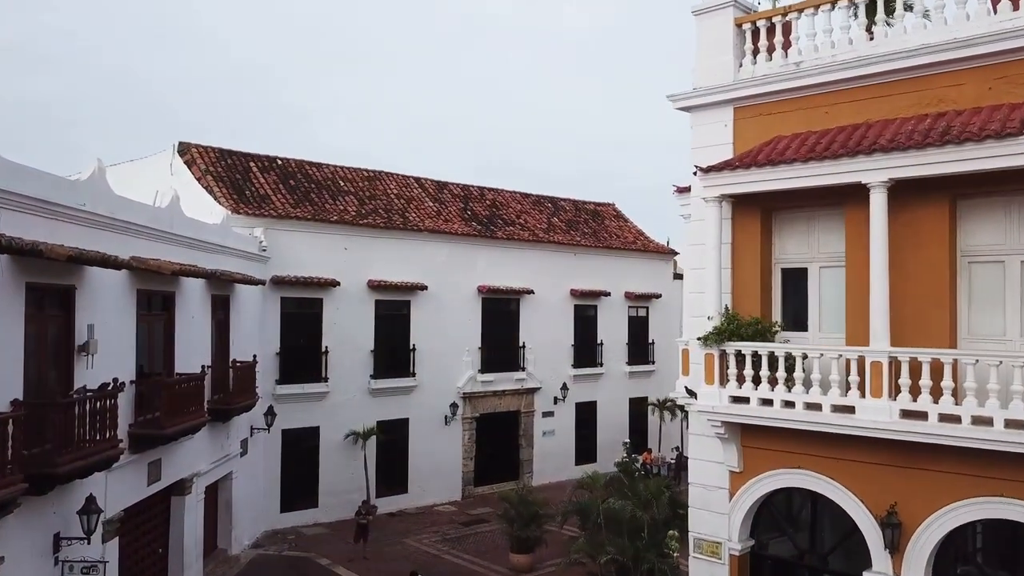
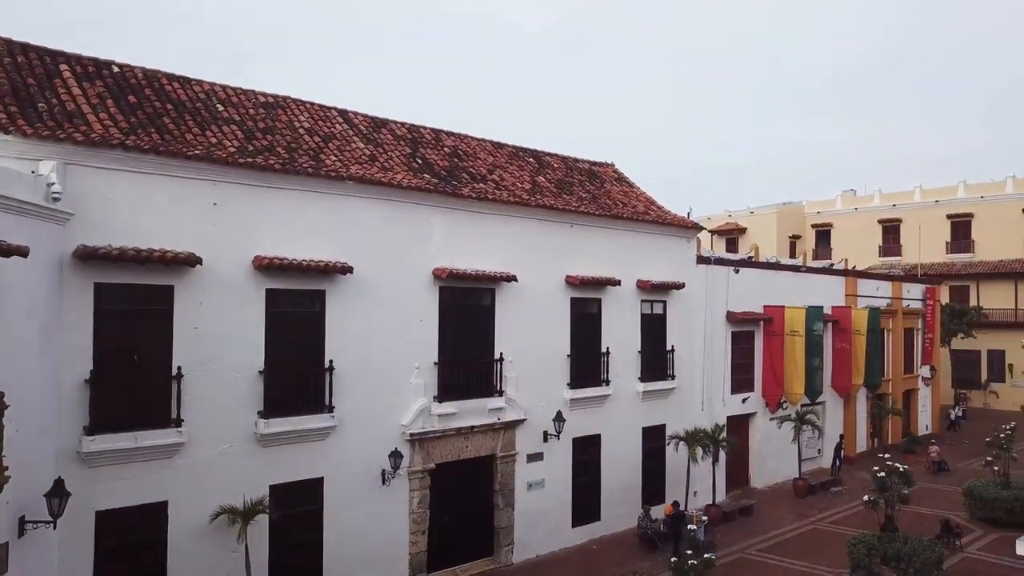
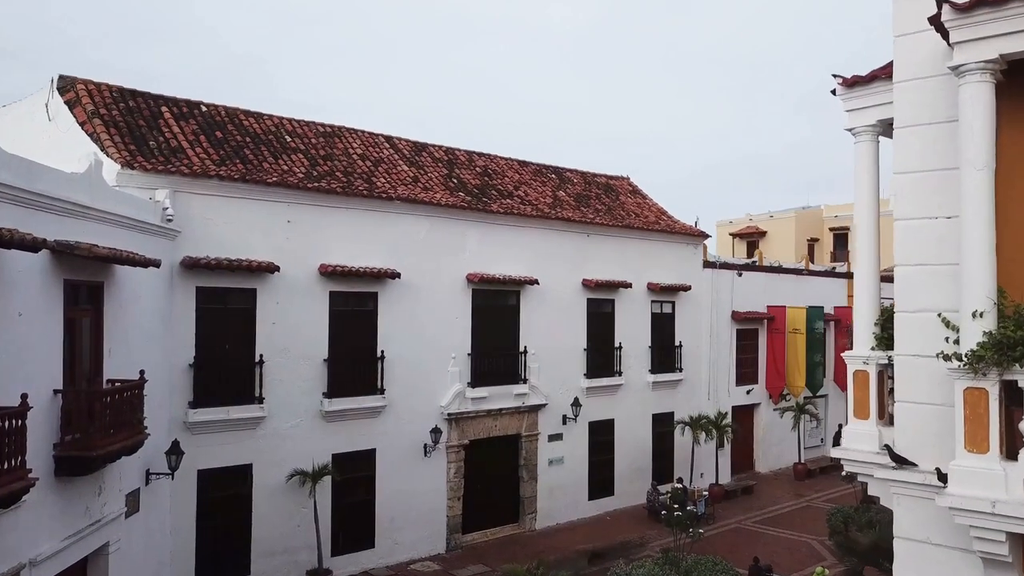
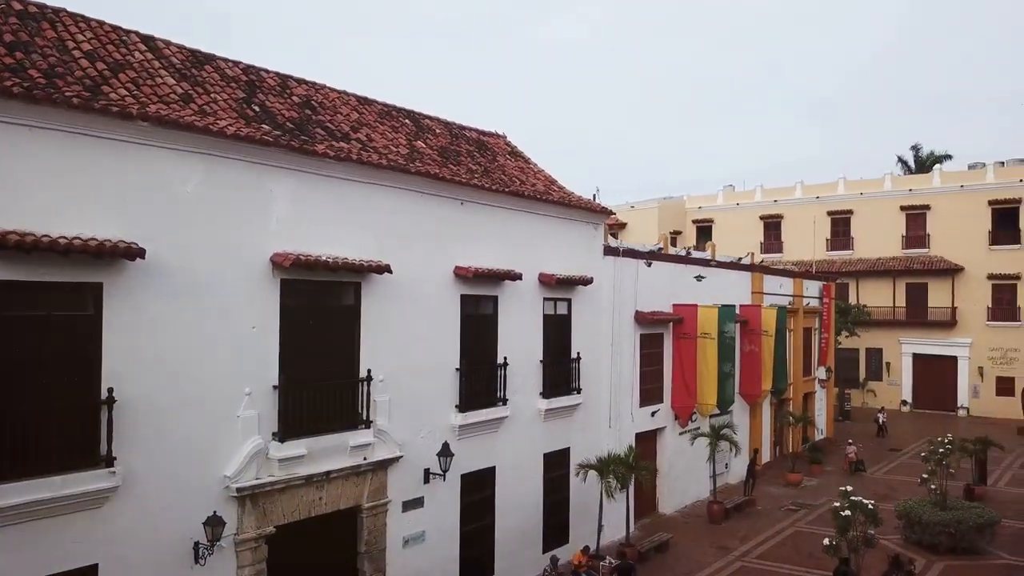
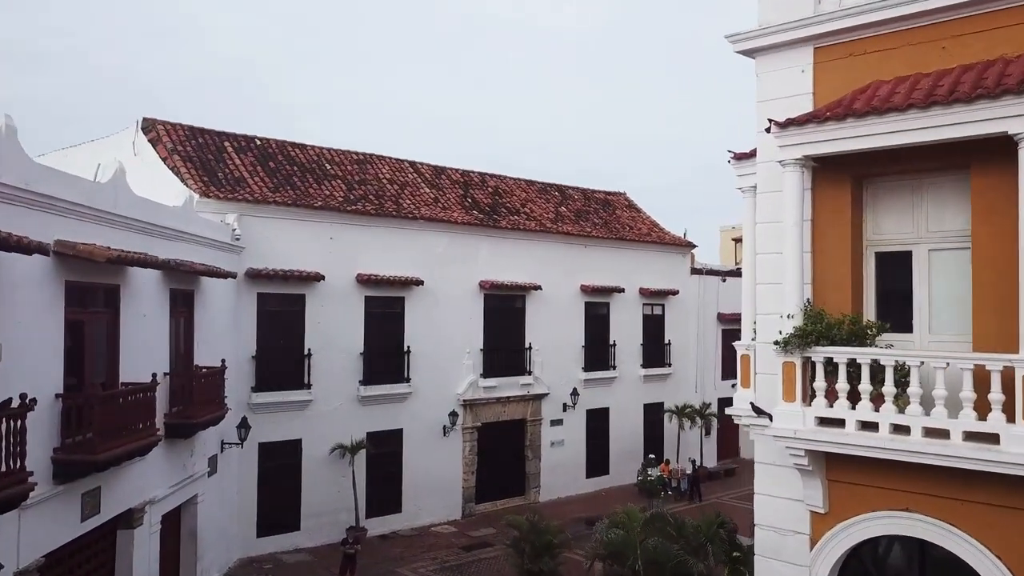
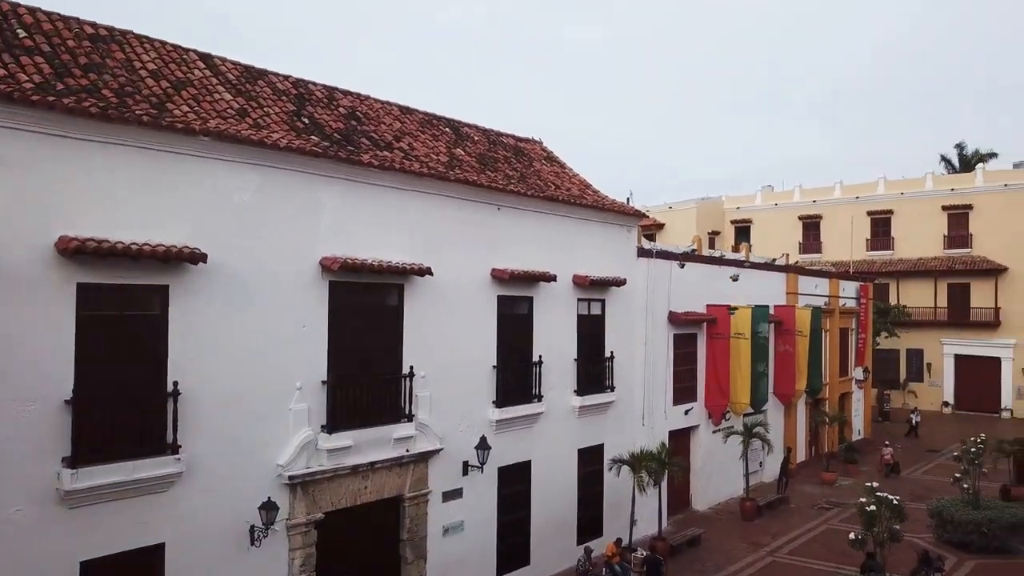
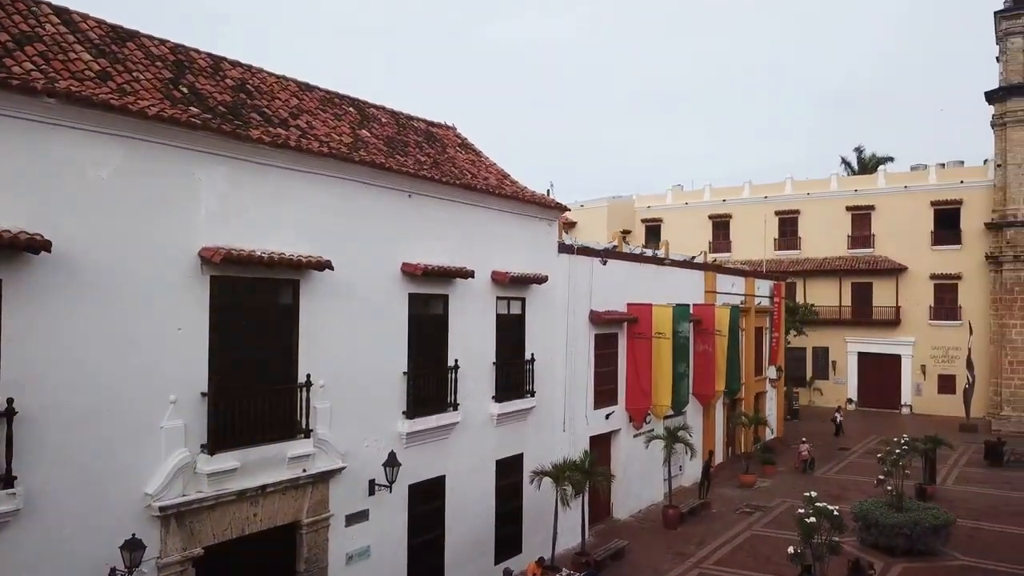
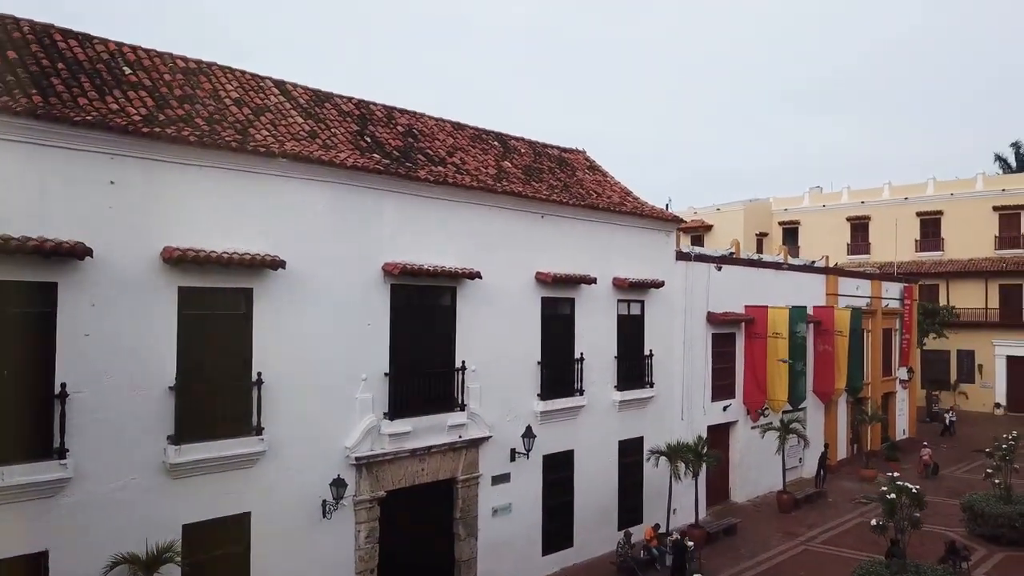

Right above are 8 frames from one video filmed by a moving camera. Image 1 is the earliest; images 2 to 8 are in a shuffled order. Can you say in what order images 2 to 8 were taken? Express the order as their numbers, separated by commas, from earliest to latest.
5, 3, 2, 8, 6, 4, 7
